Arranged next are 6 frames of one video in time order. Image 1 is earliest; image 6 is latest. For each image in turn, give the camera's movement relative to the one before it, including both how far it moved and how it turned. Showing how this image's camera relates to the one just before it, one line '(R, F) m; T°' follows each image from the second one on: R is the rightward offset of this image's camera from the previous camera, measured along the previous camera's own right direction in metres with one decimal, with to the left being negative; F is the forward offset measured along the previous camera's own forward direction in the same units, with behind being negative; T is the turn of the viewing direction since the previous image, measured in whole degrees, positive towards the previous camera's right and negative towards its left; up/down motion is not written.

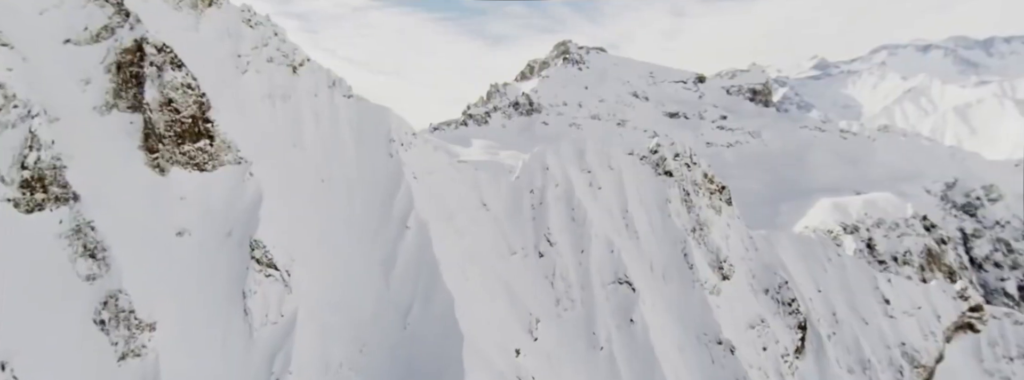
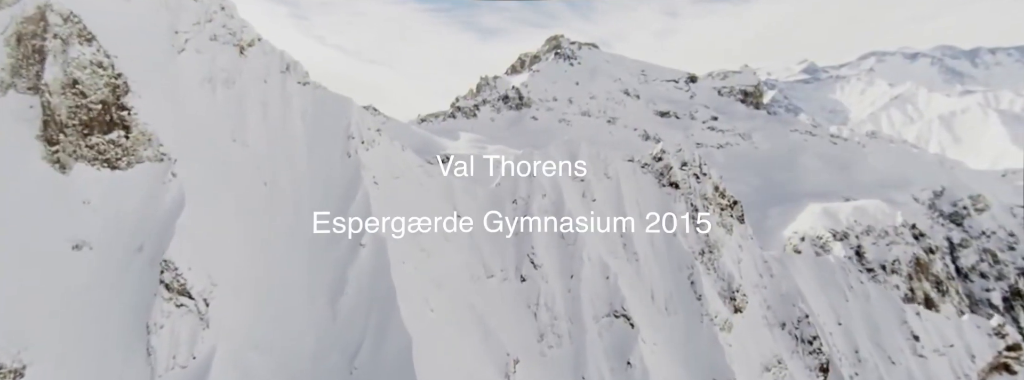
(+0.4, +4.5) m; +1°
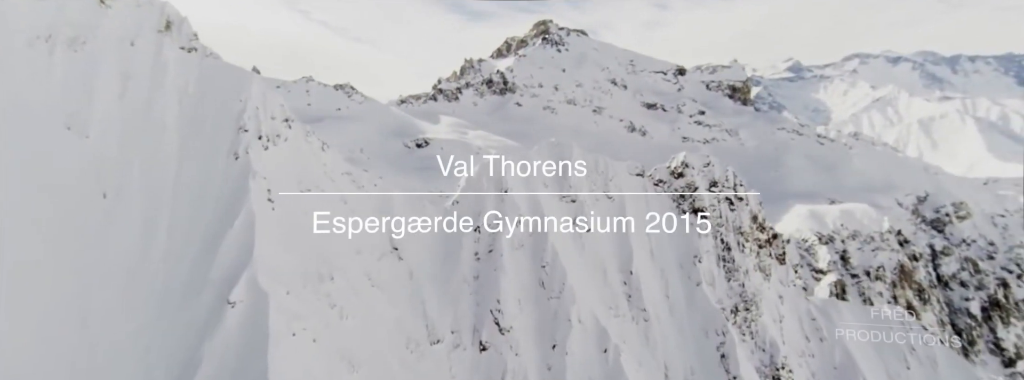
(+0.7, +7.6) m; +2°
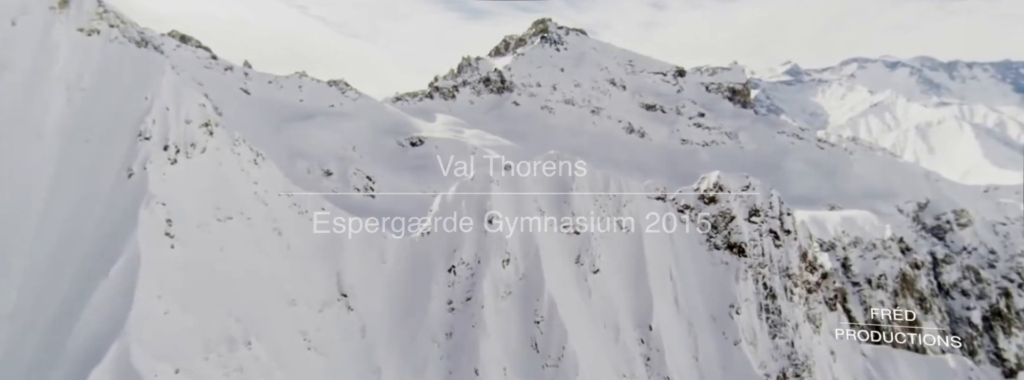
(+0.3, +4.2) m; 0°
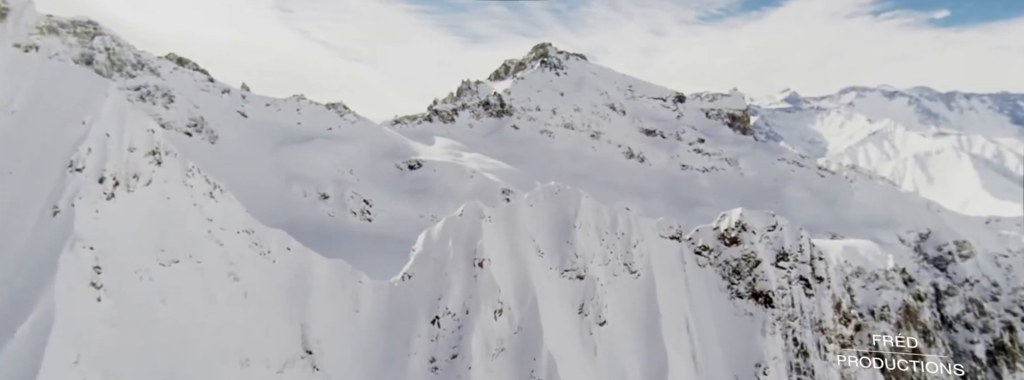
(+0.1, +1.8) m; 0°
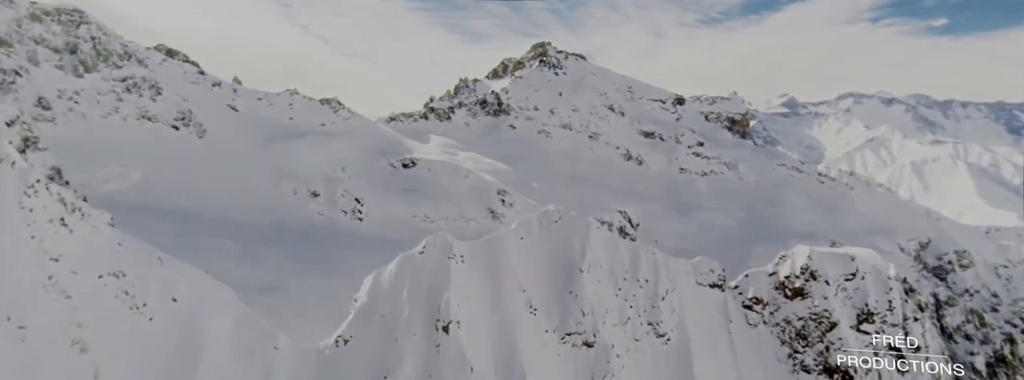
(+0.2, +3.8) m; 0°
